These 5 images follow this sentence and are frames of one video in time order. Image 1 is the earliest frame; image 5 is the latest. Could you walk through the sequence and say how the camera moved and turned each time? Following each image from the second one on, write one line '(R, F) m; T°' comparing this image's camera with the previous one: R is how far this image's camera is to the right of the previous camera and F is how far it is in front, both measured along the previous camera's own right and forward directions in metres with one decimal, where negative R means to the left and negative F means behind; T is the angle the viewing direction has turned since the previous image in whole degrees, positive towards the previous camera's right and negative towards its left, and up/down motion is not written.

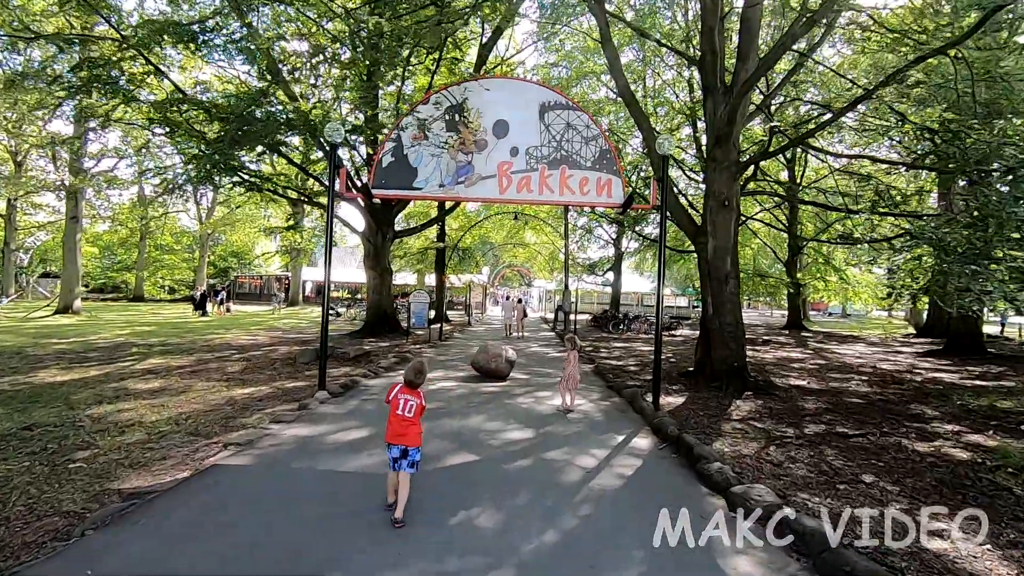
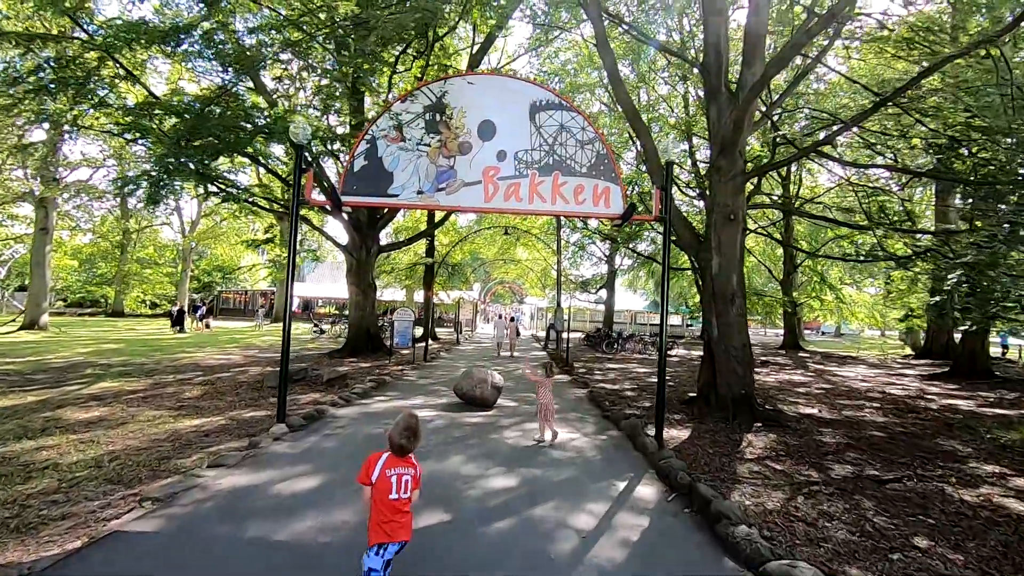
(+0.1, +0.7) m; +1°
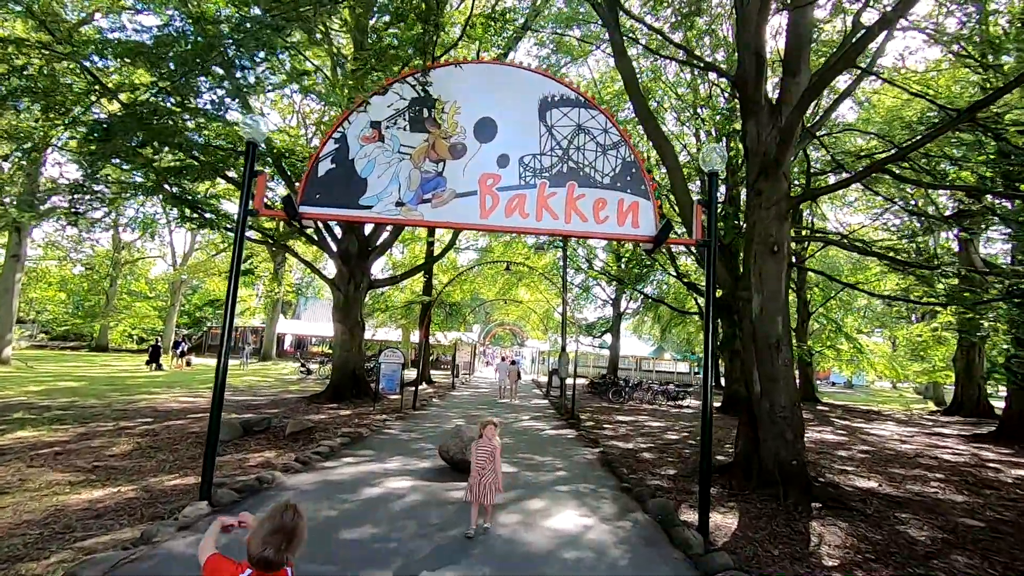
(0.0, +1.3) m; 0°
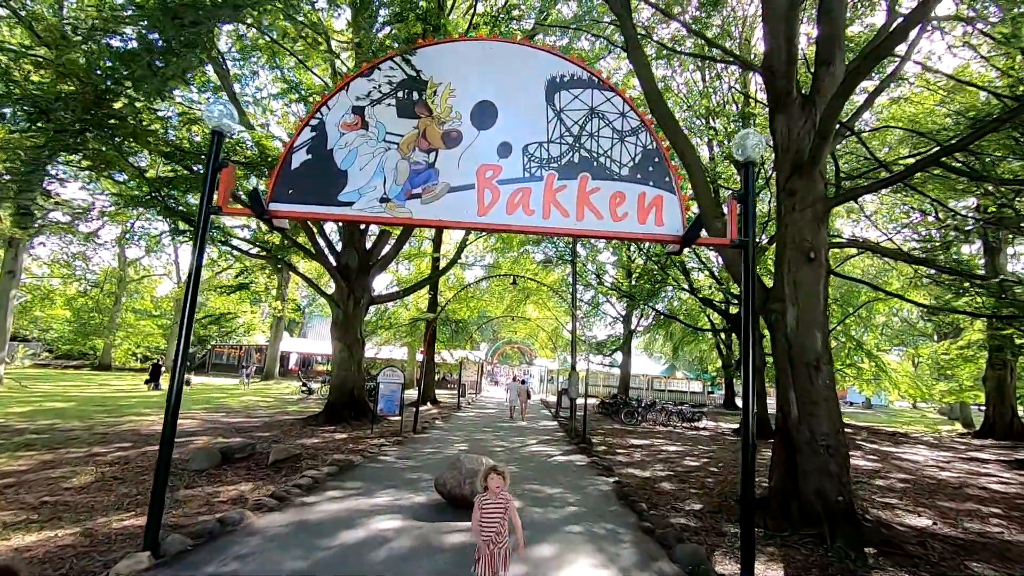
(0.0, +0.7) m; -1°
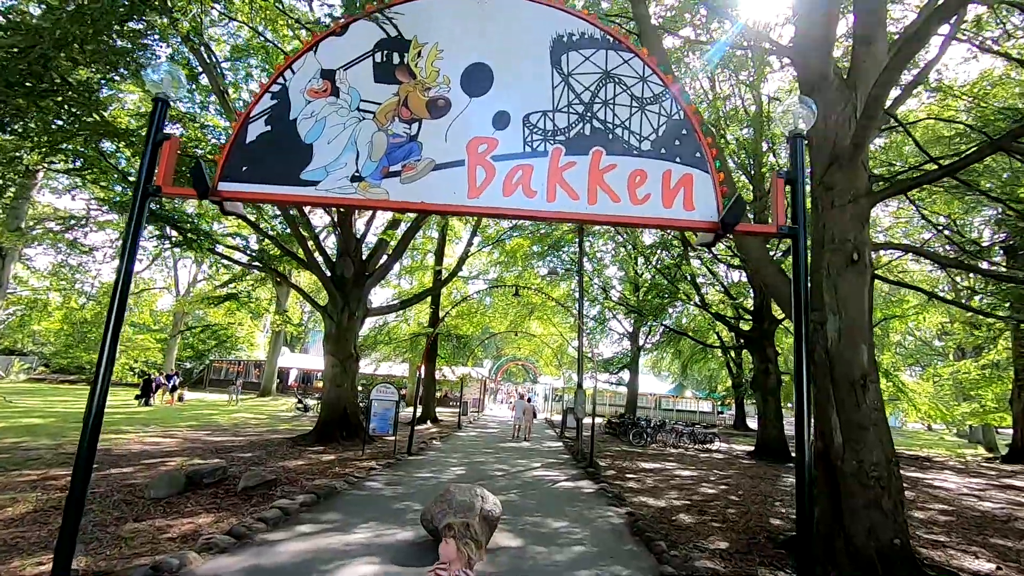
(0.0, +0.7) m; -1°
